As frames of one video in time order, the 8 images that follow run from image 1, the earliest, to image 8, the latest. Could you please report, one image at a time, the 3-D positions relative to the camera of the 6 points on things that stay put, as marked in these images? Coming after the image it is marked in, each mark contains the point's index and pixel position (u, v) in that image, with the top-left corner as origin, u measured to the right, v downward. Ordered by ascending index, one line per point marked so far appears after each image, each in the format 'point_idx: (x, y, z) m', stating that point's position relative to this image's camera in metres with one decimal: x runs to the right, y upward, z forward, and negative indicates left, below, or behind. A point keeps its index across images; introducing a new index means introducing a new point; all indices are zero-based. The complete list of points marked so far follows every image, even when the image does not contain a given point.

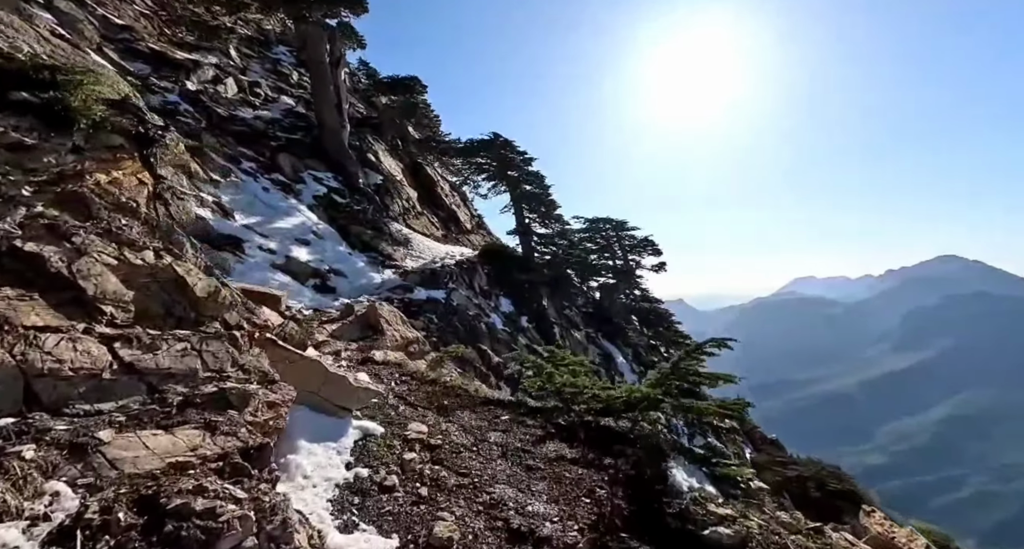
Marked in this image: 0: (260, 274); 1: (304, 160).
0: (-6.2, 0.0, +10.5) m
1: (-9.0, +4.9, +18.4) m
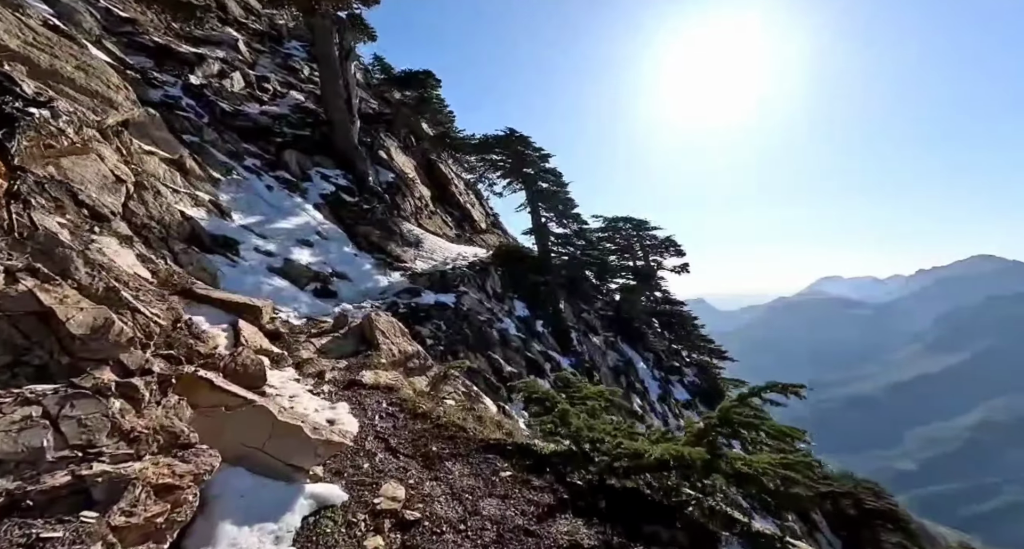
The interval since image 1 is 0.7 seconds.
0: (-6.0, -0.1, +9.7) m
1: (-8.4, +4.9, +17.8) m
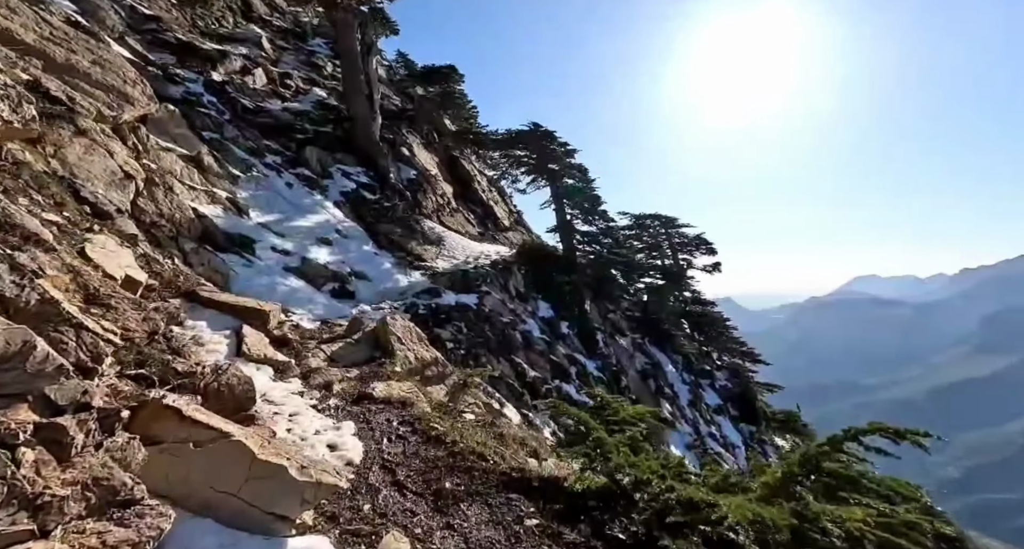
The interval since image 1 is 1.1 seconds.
0: (-5.4, -0.1, +9.4) m
1: (-7.4, +5.0, +17.5) m
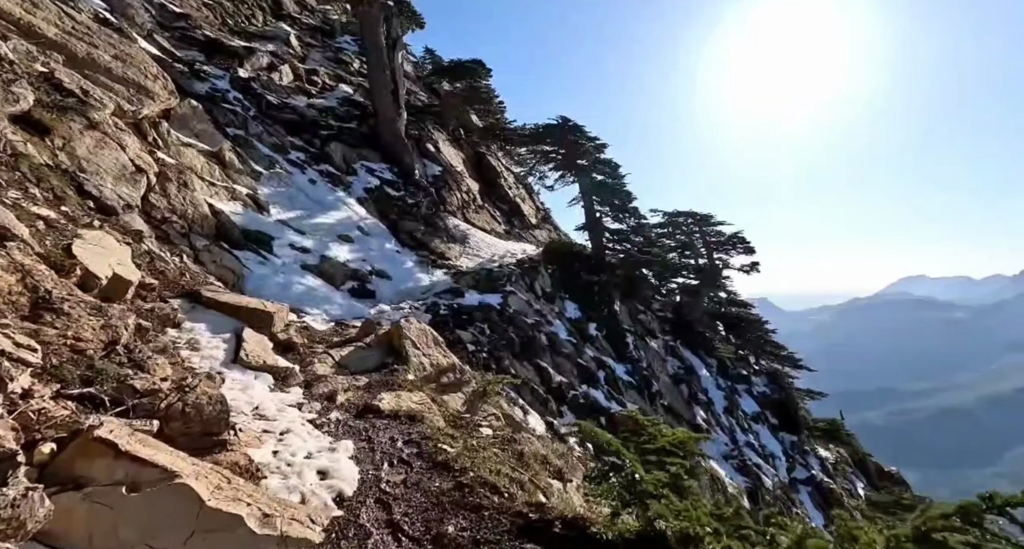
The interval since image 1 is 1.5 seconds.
0: (-4.9, 0.0, +9.1) m
1: (-6.3, +5.0, +17.3) m
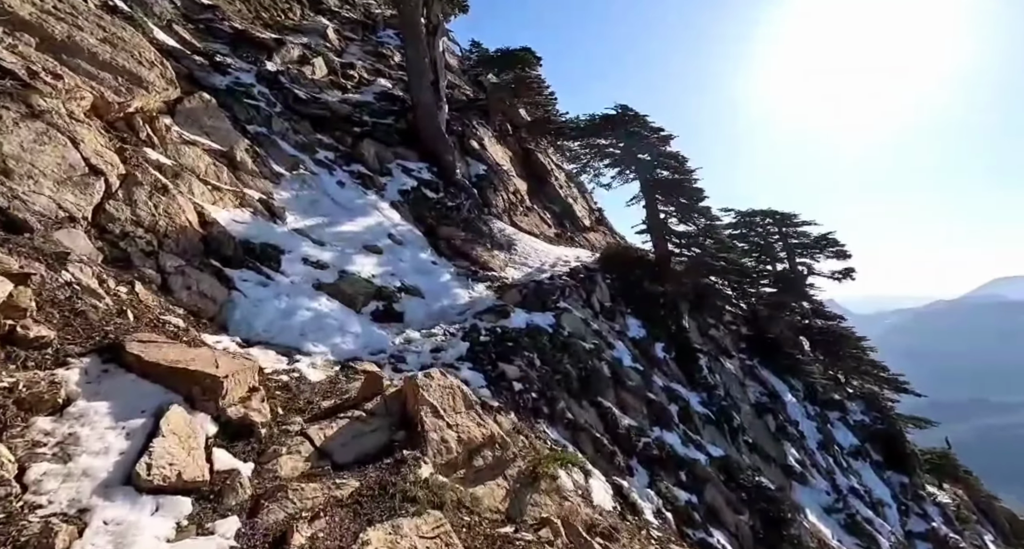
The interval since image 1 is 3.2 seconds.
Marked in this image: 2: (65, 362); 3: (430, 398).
0: (-3.9, -0.5, +7.4) m
1: (-4.4, +4.6, +15.7) m
2: (-3.7, -0.7, +3.5) m
3: (-0.9, -1.4, +4.8) m
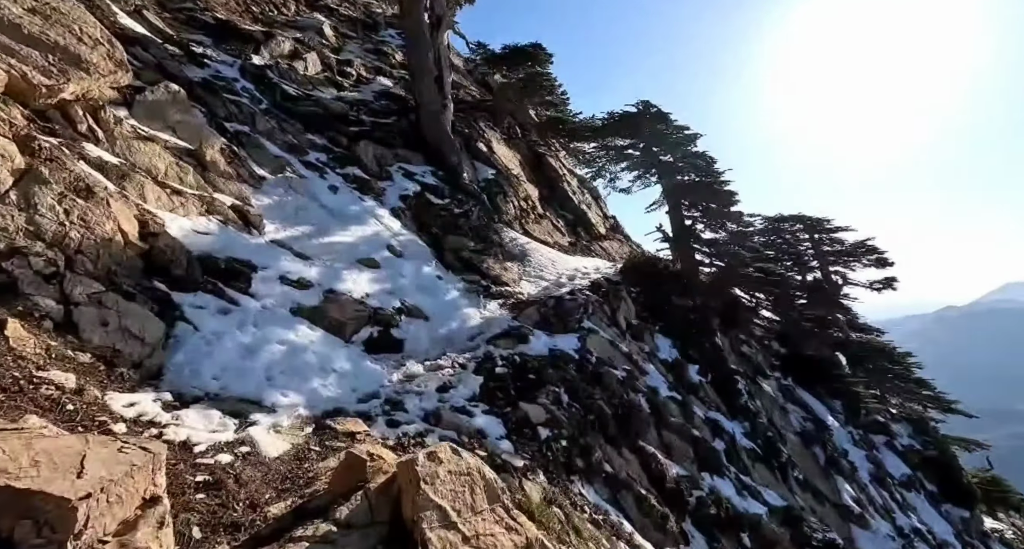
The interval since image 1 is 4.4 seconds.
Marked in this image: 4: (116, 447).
0: (-3.5, -0.8, +5.8) m
1: (-3.9, +4.1, +14.2) m
2: (-3.4, -1.0, +1.9) m
3: (-0.6, -1.6, +3.1) m
4: (-2.5, -1.1, +2.7) m
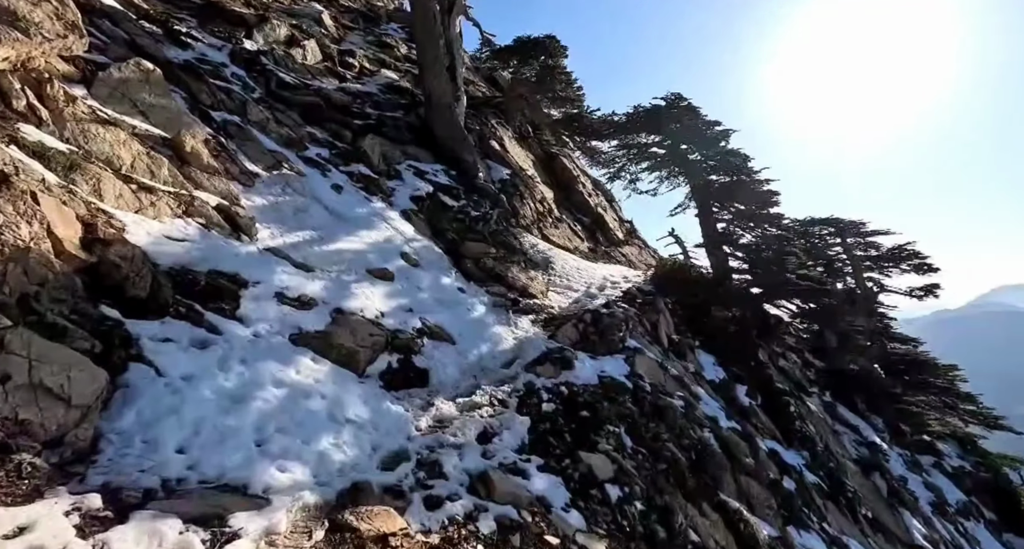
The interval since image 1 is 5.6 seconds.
0: (-2.8, -1.0, +4.3) m
1: (-3.3, +3.8, +12.8) m
2: (-2.6, -1.1, +0.4) m
3: (+0.2, -1.8, +1.6) m
4: (-1.7, -1.3, +1.2) m
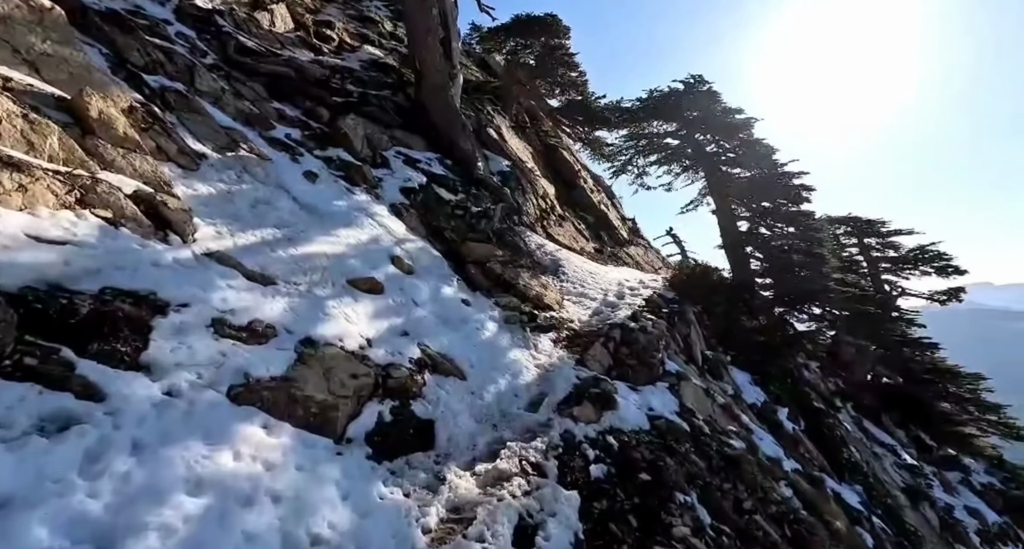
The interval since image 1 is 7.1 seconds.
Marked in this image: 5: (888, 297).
0: (-2.3, -1.2, +2.4) m
1: (-3.1, +3.7, +10.9) m
2: (-1.9, -1.3, -1.4) m
3: (+0.8, -2.0, -0.1) m
4: (-1.1, -1.5, -0.6) m
5: (+17.0, -1.0, +19.3) m
